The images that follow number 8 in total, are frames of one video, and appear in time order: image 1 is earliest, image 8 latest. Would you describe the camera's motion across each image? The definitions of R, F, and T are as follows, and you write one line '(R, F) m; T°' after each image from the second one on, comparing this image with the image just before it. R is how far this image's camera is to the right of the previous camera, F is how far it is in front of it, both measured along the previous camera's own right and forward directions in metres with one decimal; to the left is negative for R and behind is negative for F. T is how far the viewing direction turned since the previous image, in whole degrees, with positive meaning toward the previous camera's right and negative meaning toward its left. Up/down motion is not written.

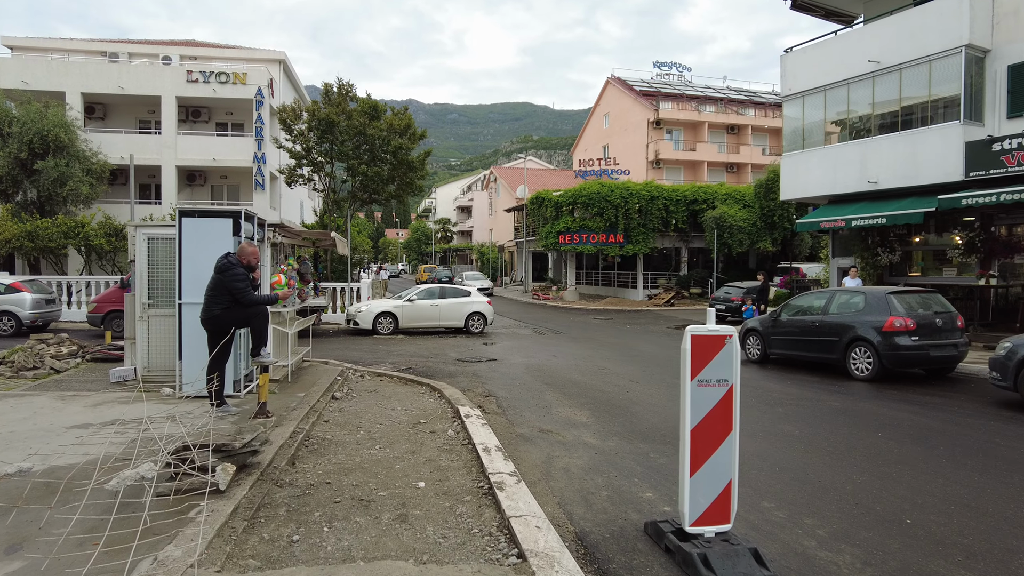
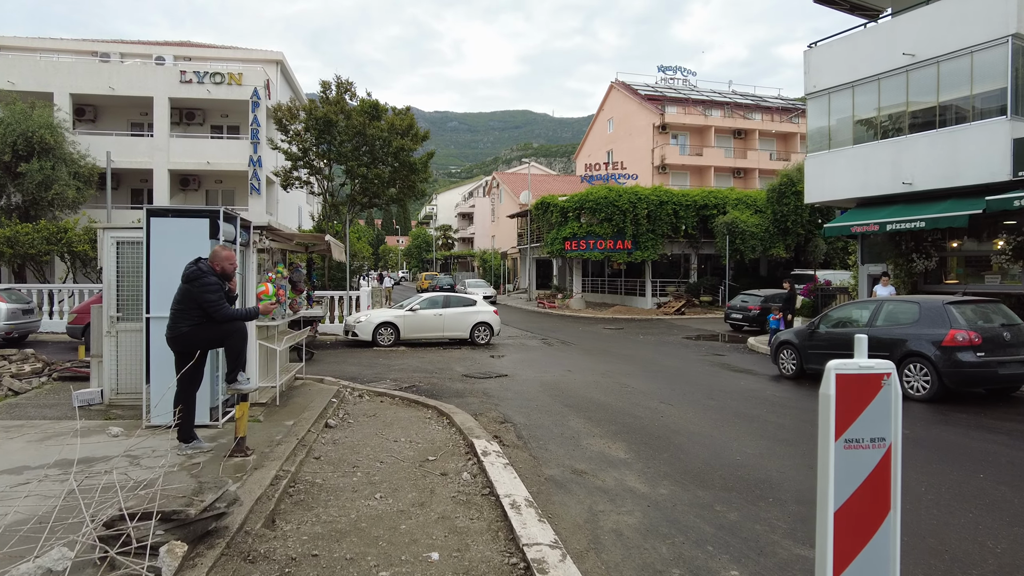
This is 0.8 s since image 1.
(-0.2, +1.0) m; 0°
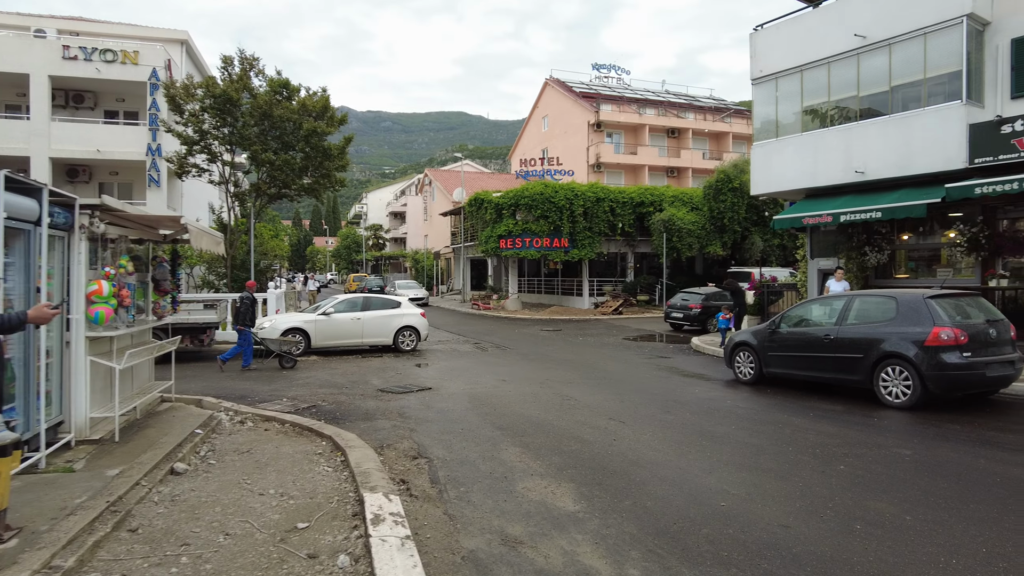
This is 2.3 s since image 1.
(+0.2, +1.6) m; +6°
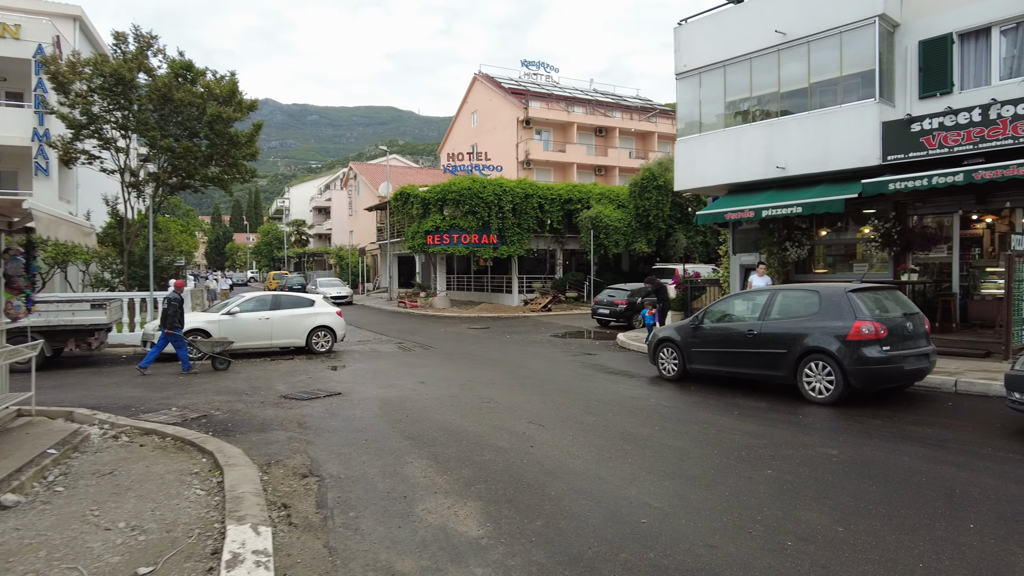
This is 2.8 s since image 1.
(+0.2, +0.5) m; +6°
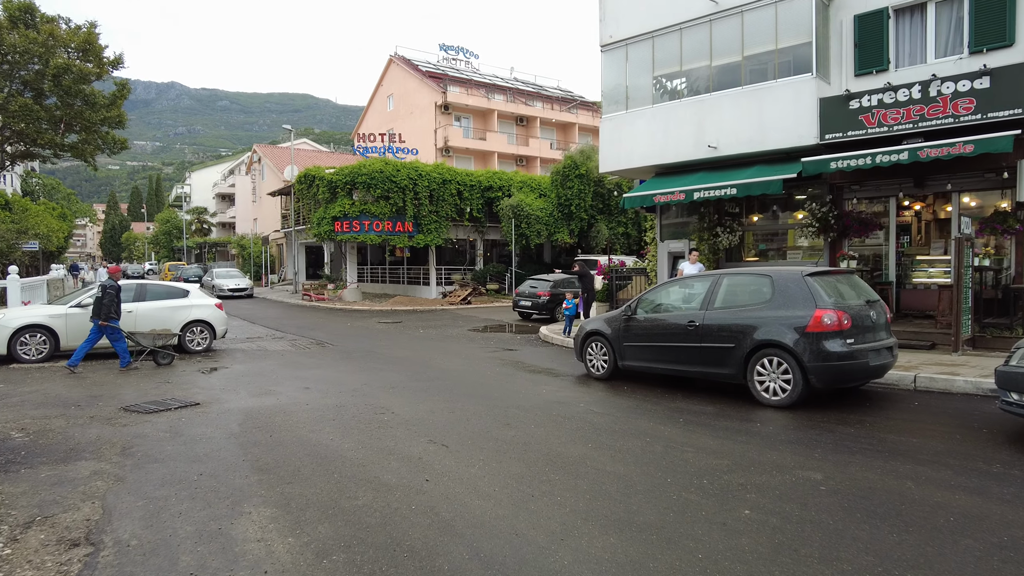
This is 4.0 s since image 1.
(+0.2, +1.5) m; +7°
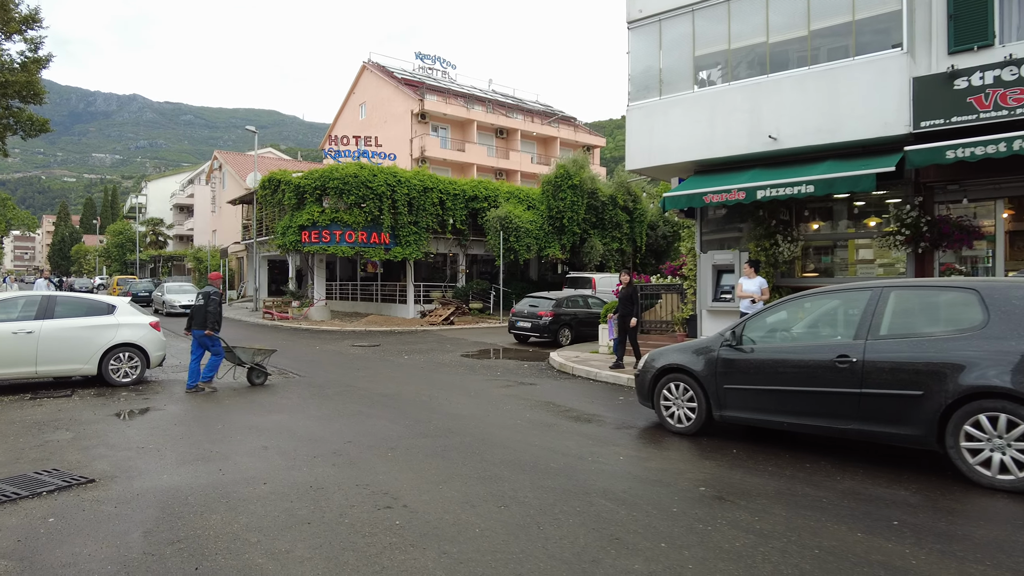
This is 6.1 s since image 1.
(-0.8, +2.5) m; +3°
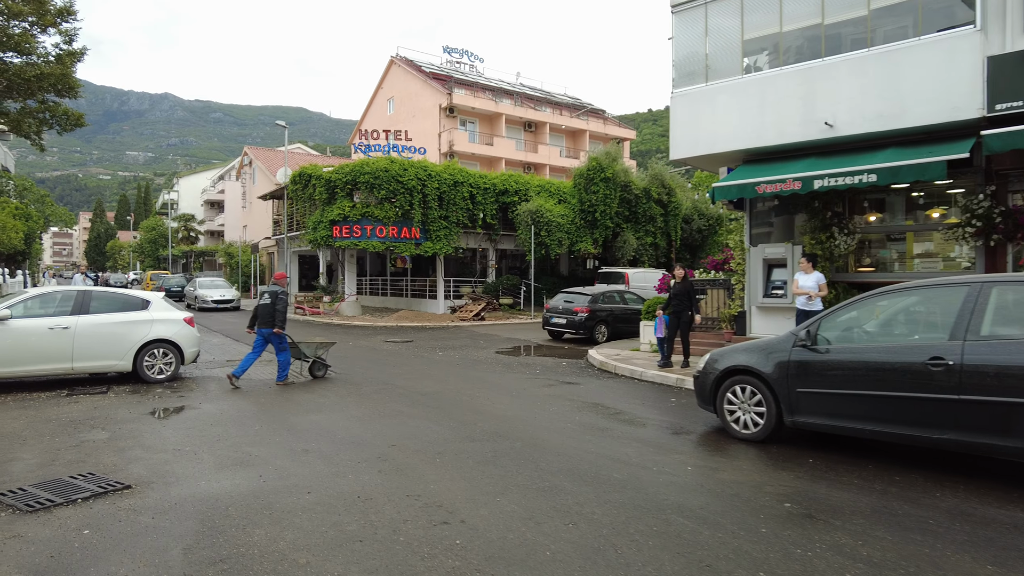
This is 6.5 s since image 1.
(-0.2, +0.4) m; -2°
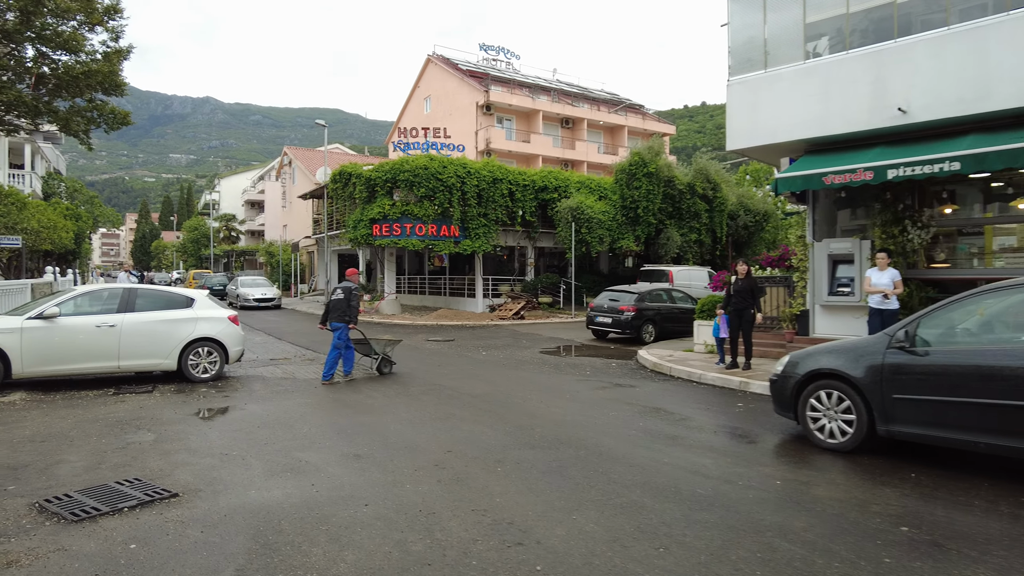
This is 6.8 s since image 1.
(-0.2, +0.4) m; -3°
